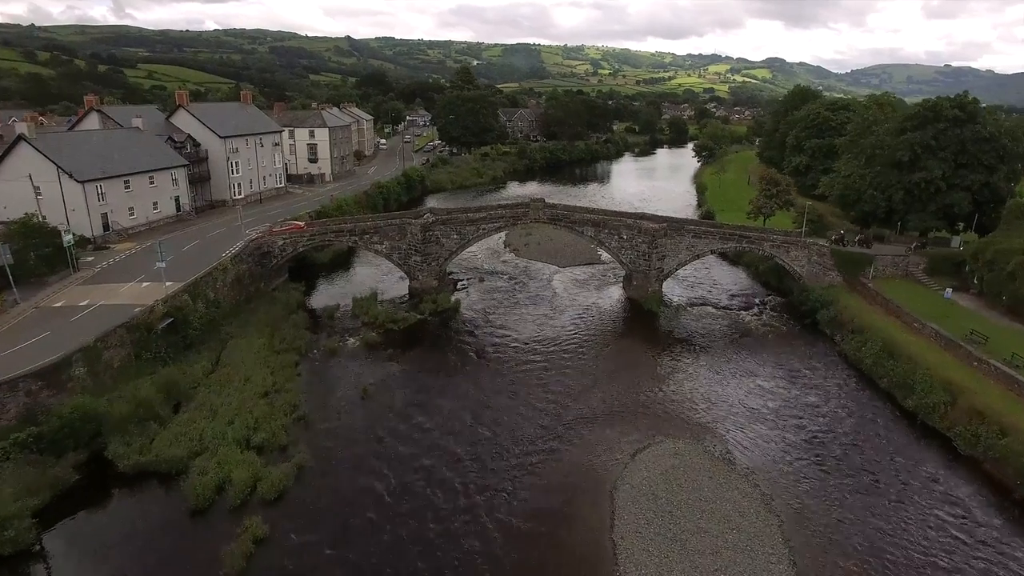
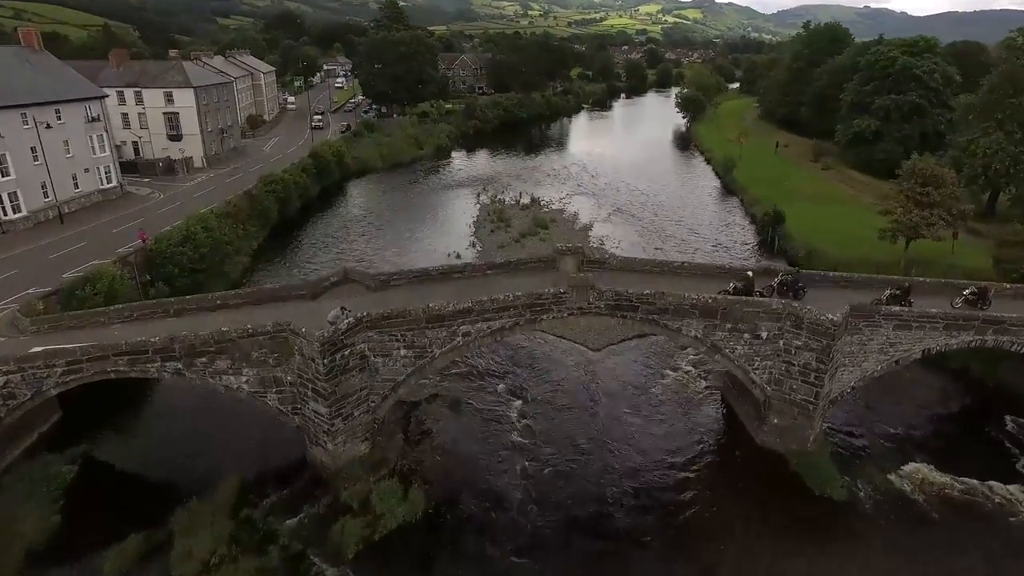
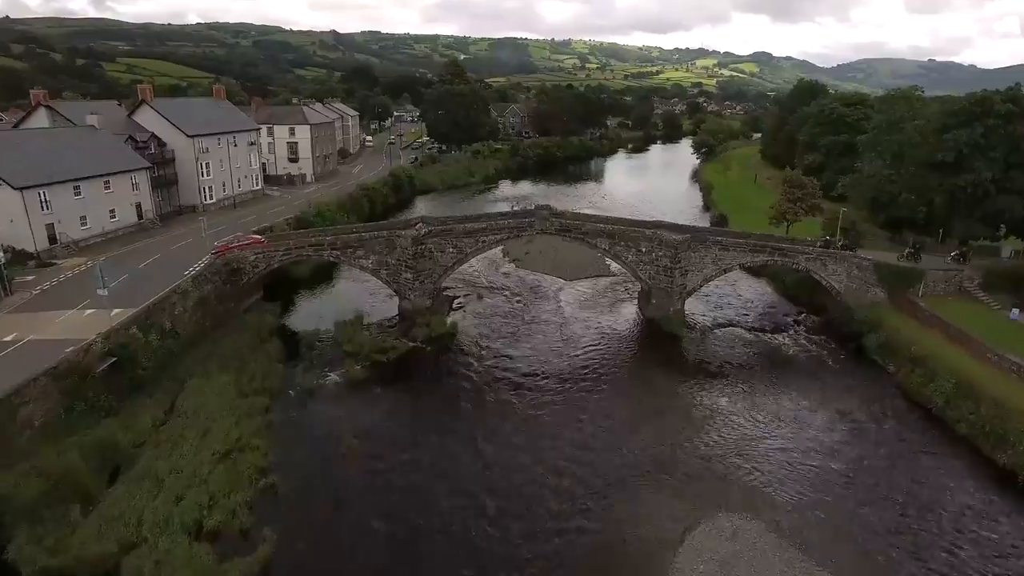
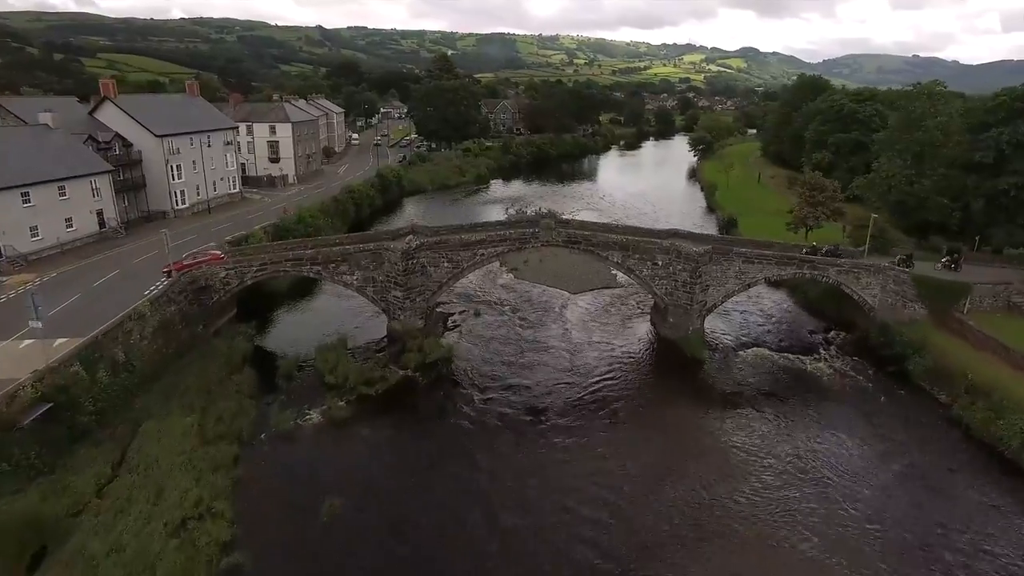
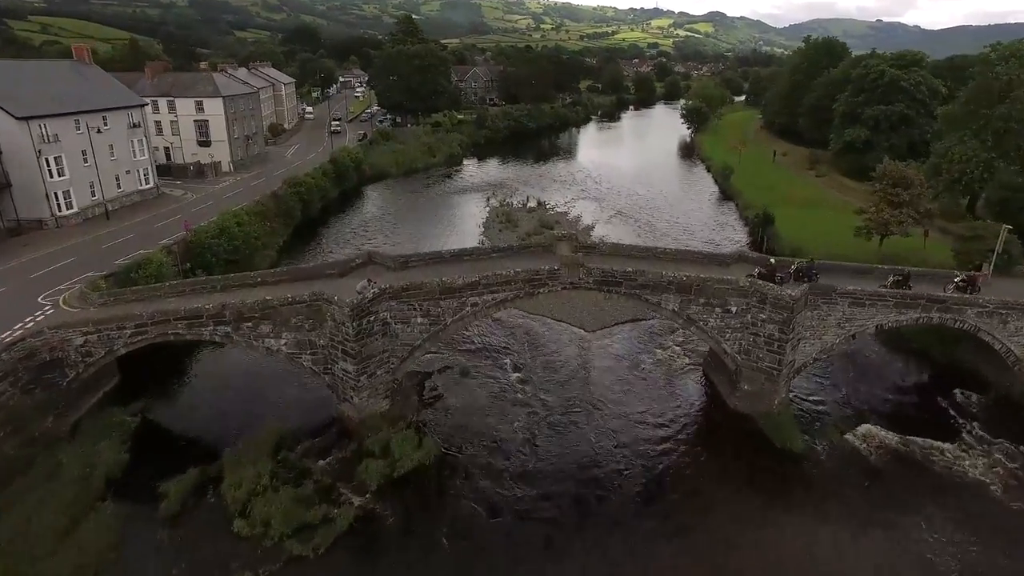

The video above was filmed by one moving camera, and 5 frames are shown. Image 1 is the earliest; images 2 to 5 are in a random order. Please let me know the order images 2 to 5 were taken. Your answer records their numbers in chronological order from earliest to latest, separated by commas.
3, 4, 5, 2
